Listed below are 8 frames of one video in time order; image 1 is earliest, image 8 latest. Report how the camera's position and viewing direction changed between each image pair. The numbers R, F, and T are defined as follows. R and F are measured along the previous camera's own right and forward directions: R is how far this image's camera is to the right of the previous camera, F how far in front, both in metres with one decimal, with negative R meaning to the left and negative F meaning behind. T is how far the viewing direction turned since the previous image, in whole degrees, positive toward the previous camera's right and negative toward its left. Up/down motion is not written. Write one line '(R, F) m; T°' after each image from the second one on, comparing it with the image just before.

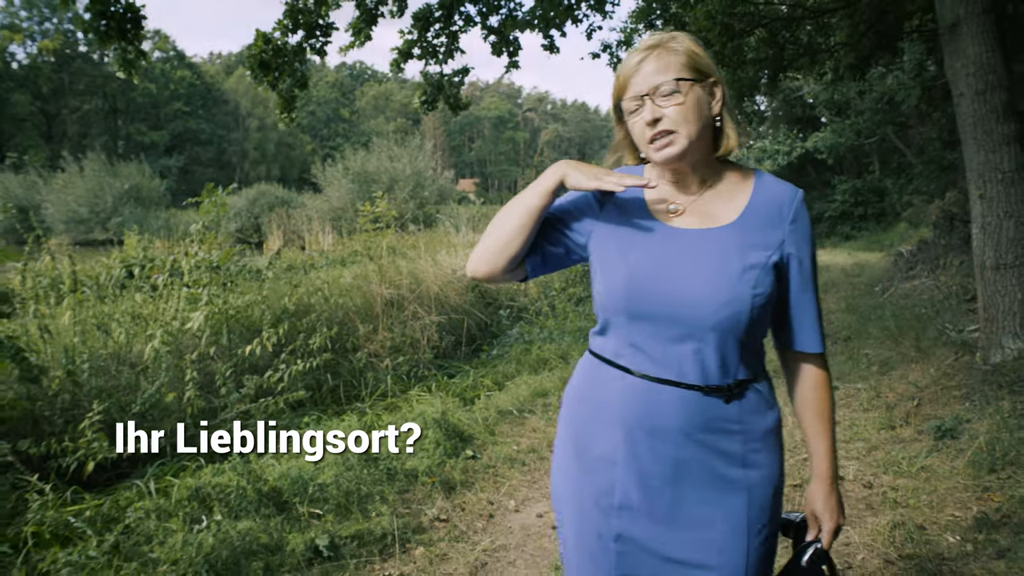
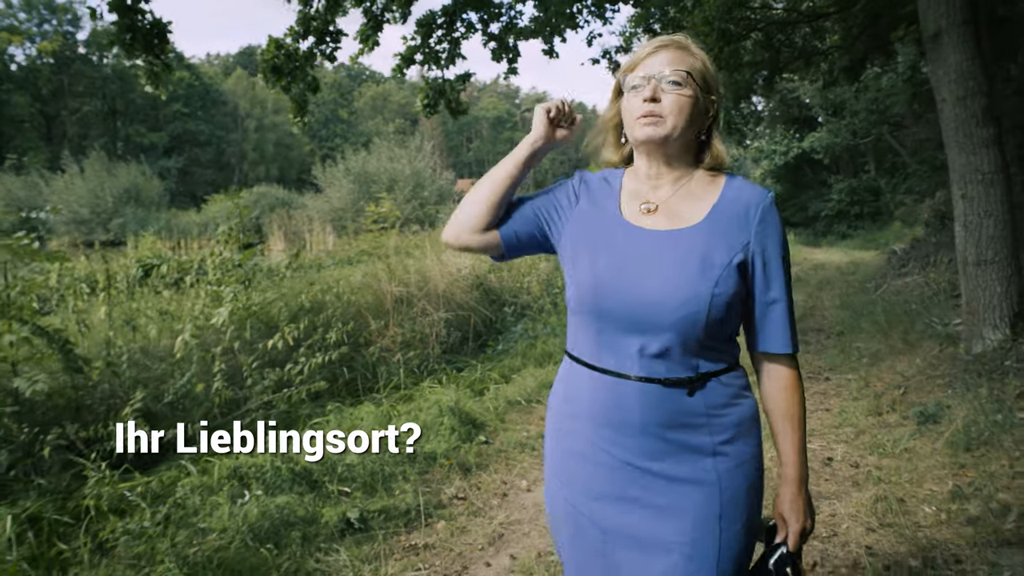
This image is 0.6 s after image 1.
(-0.1, -0.3) m; 0°
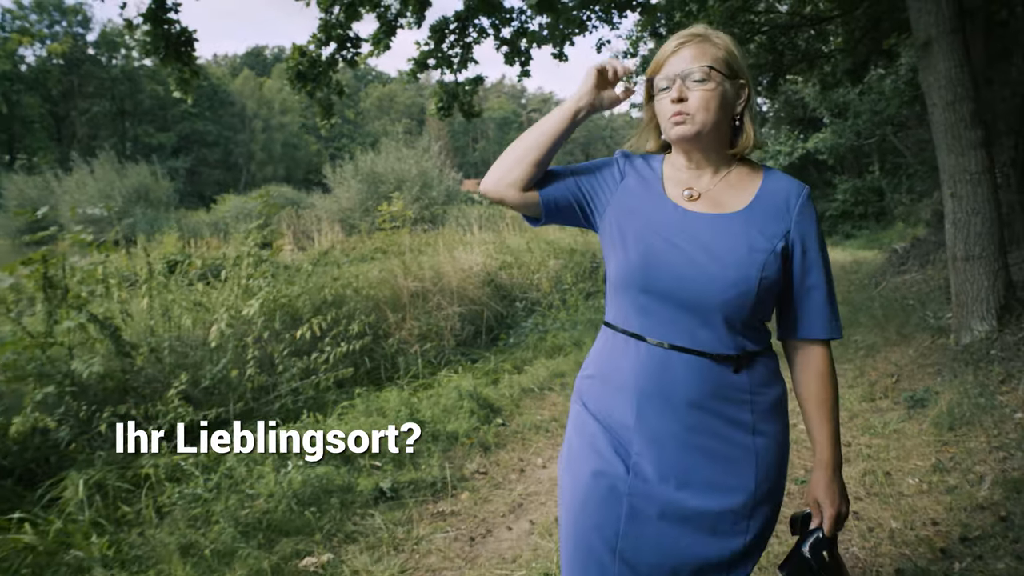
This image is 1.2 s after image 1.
(-0.1, -0.4) m; 0°
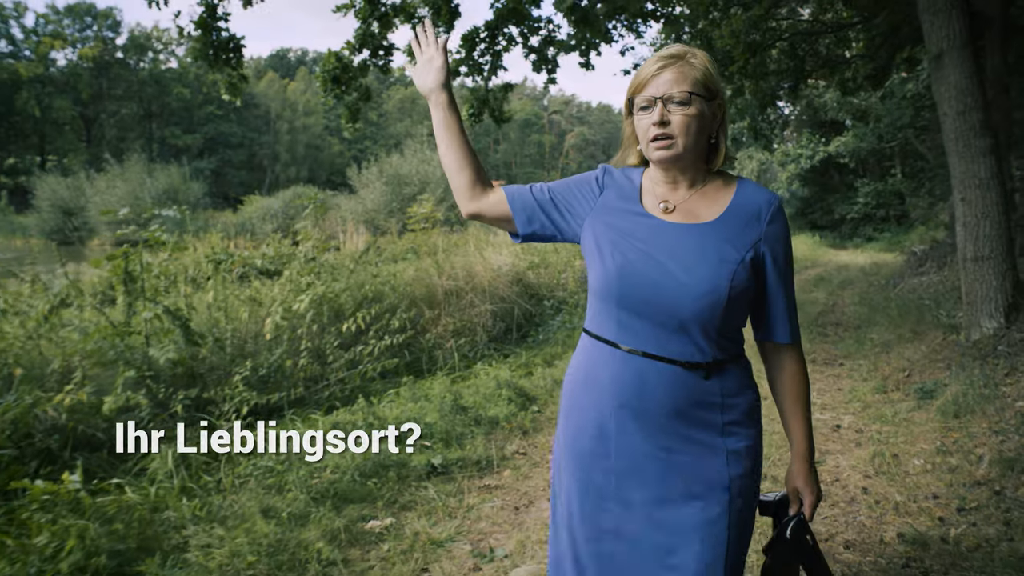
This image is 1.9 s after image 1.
(-0.1, -0.4) m; -1°
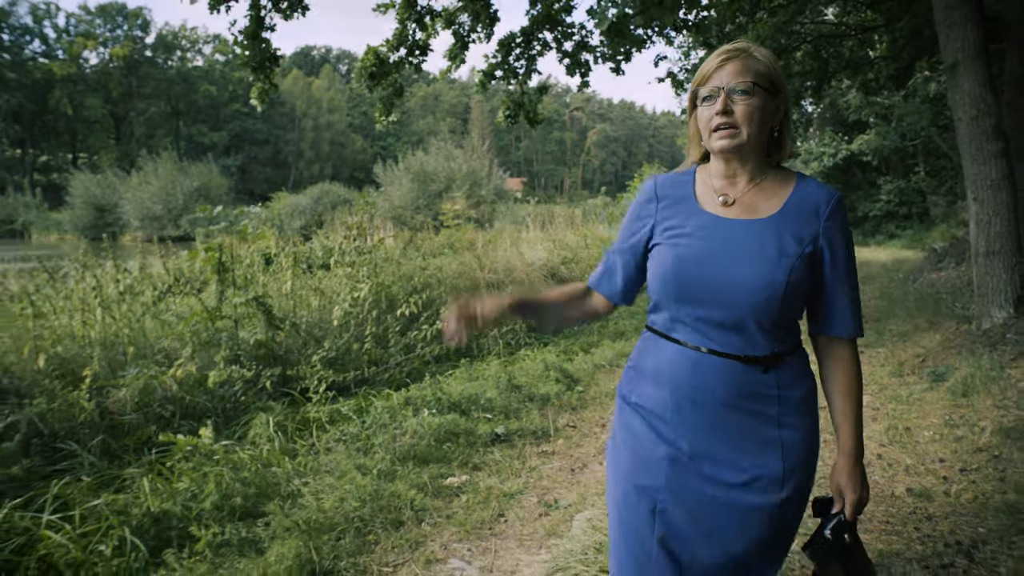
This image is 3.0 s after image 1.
(-0.2, -0.6) m; -1°
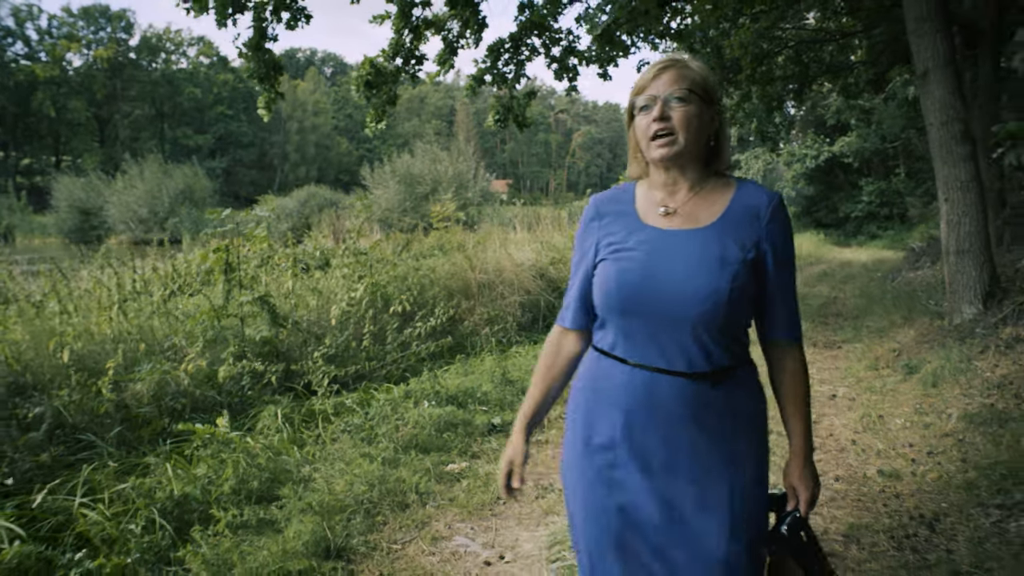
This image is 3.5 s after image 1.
(-0.1, -0.3) m; +1°
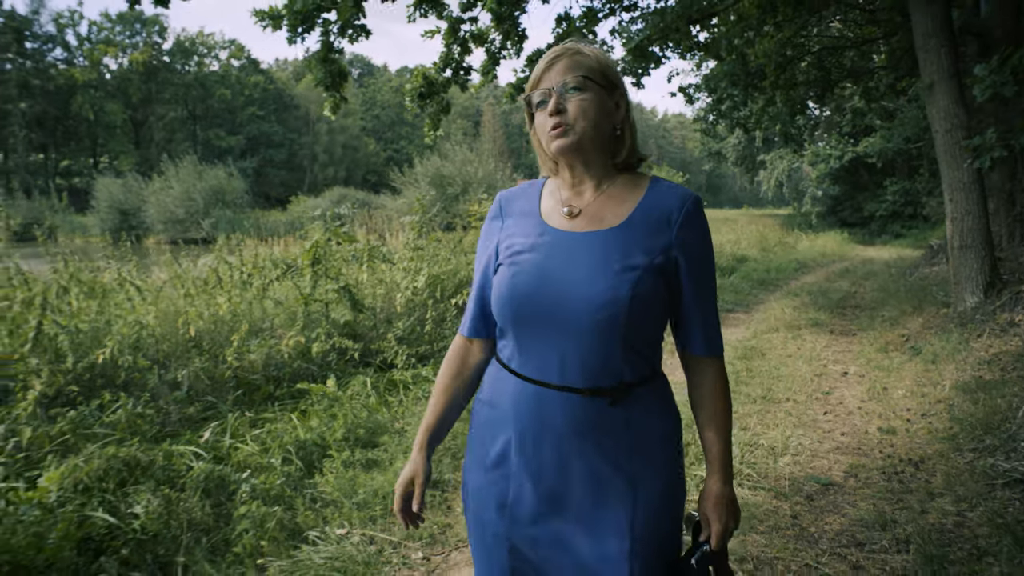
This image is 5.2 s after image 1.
(-0.2, -0.9) m; -2°
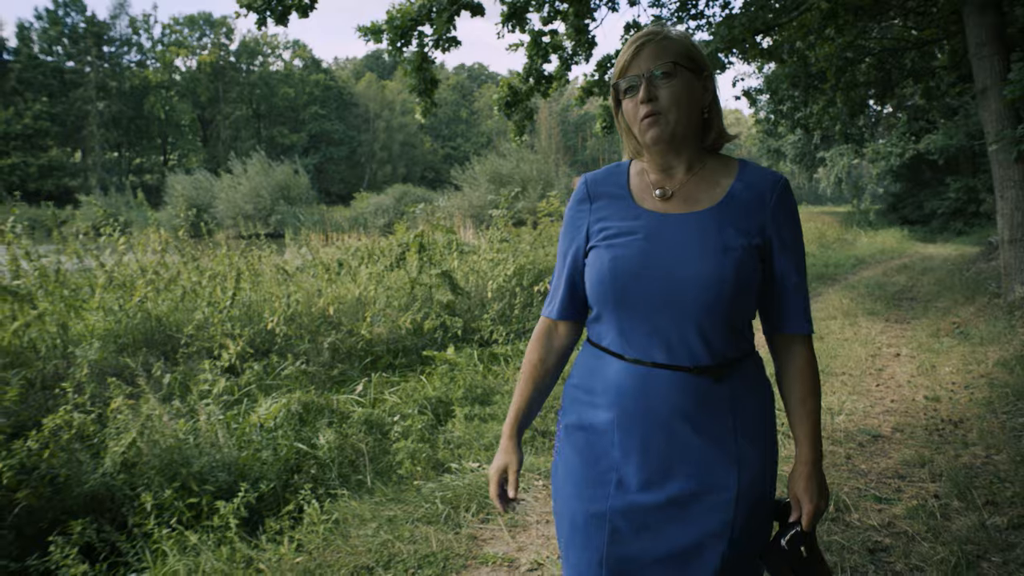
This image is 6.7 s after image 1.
(-0.3, -1.0) m; -3°
